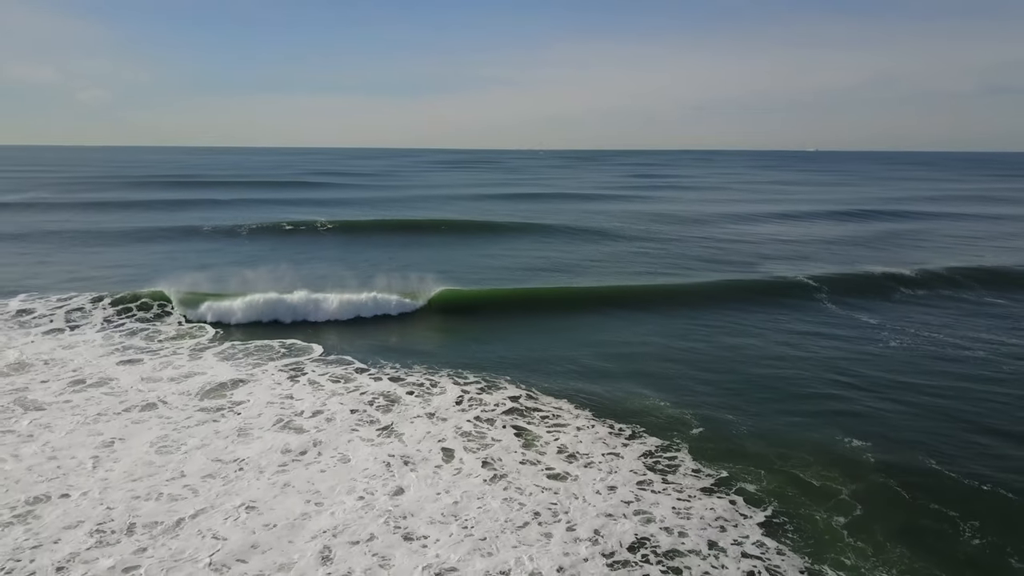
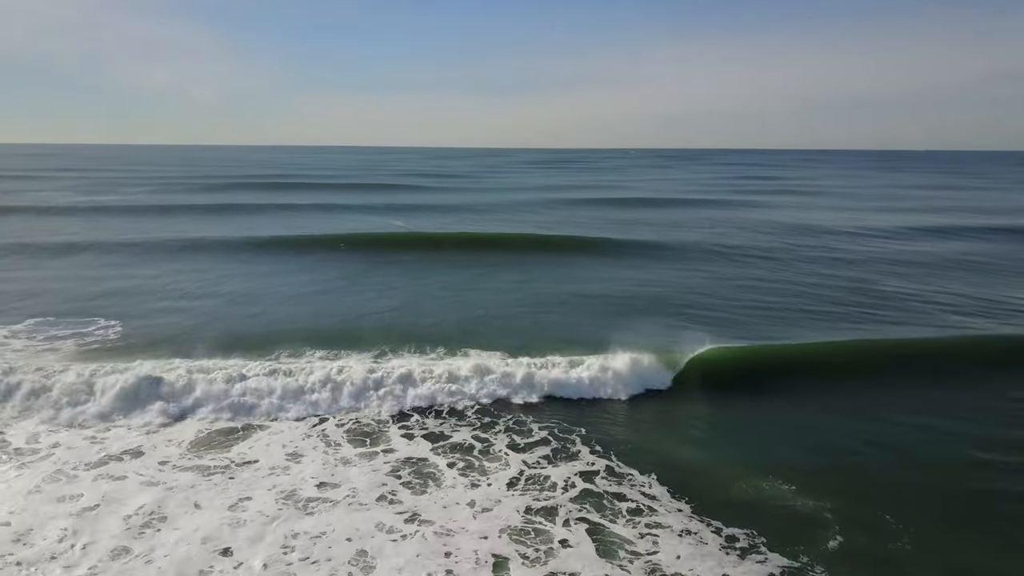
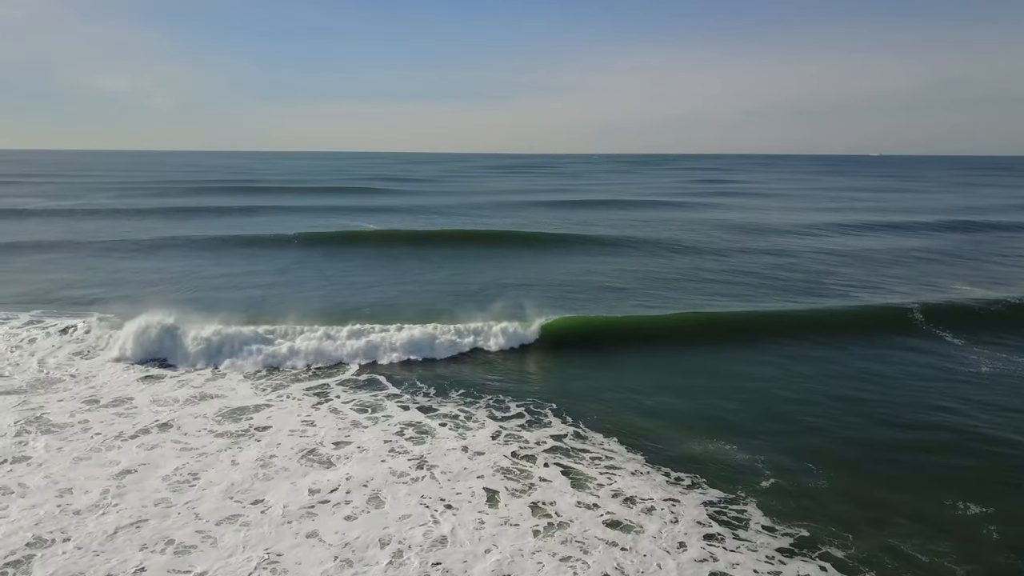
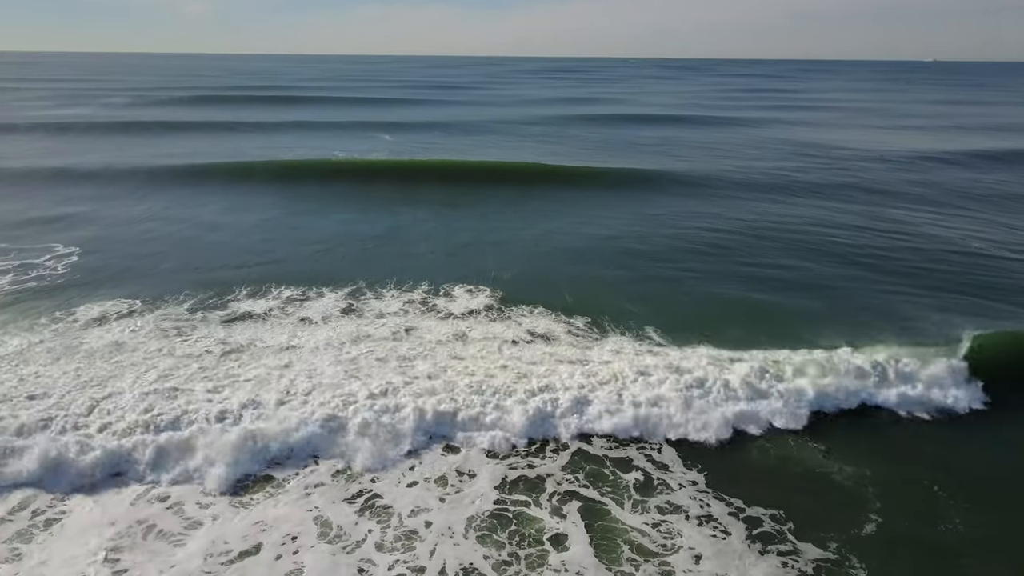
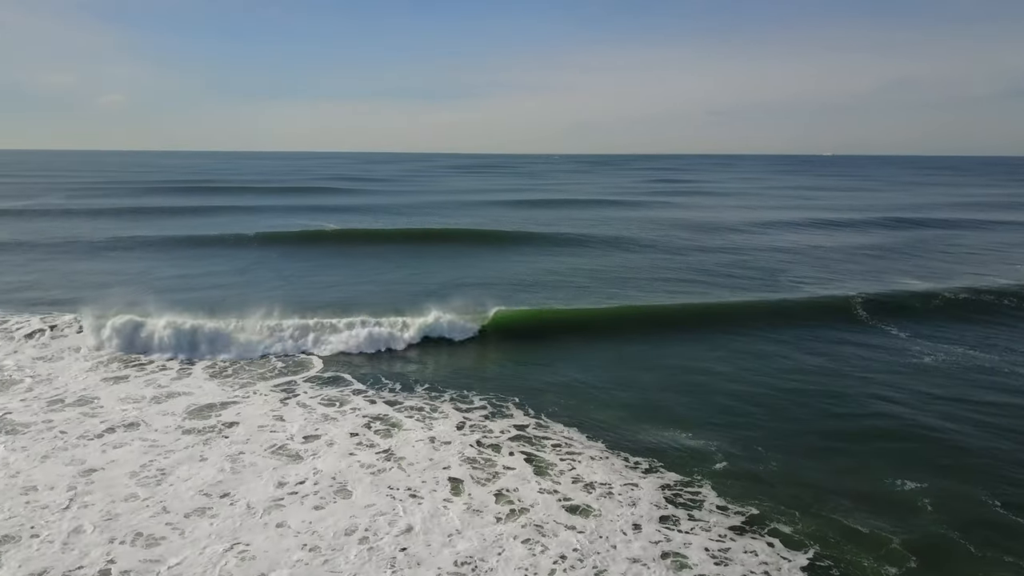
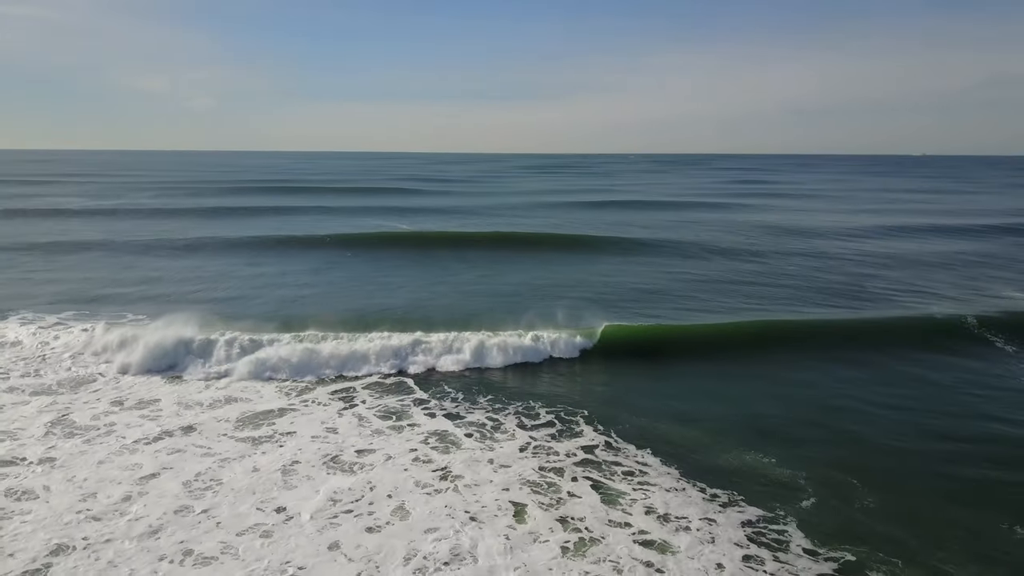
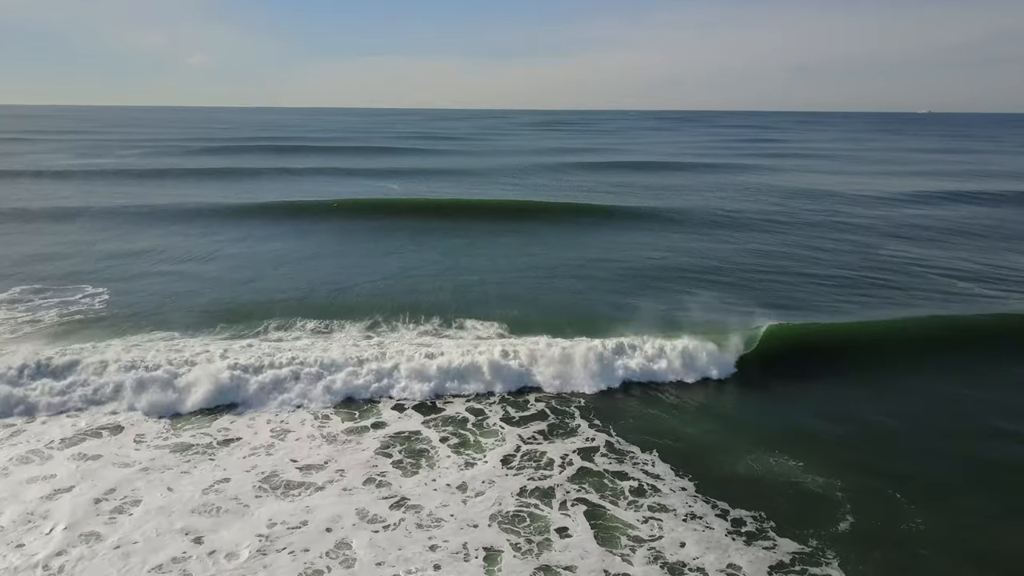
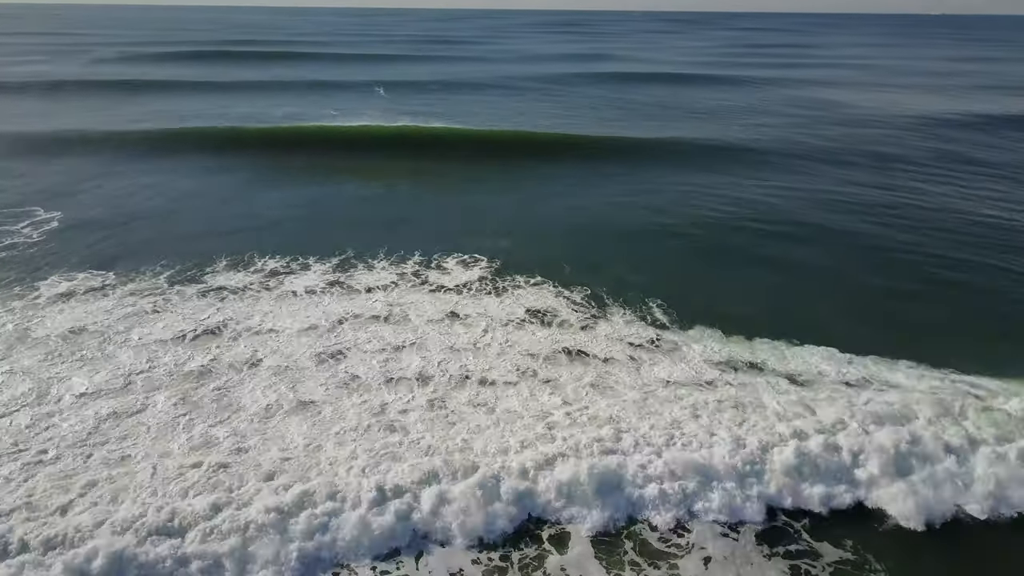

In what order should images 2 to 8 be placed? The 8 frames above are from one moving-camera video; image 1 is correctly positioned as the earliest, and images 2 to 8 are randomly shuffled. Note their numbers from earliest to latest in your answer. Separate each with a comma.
5, 3, 6, 2, 7, 4, 8
